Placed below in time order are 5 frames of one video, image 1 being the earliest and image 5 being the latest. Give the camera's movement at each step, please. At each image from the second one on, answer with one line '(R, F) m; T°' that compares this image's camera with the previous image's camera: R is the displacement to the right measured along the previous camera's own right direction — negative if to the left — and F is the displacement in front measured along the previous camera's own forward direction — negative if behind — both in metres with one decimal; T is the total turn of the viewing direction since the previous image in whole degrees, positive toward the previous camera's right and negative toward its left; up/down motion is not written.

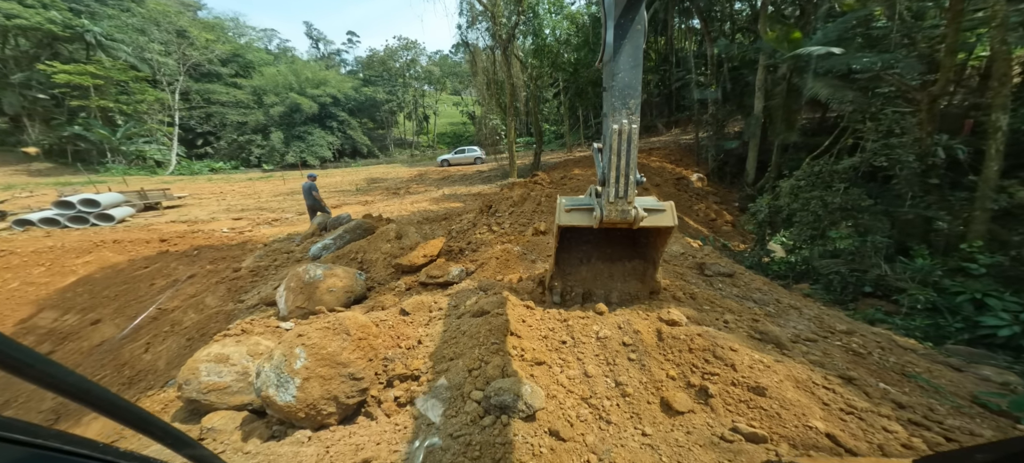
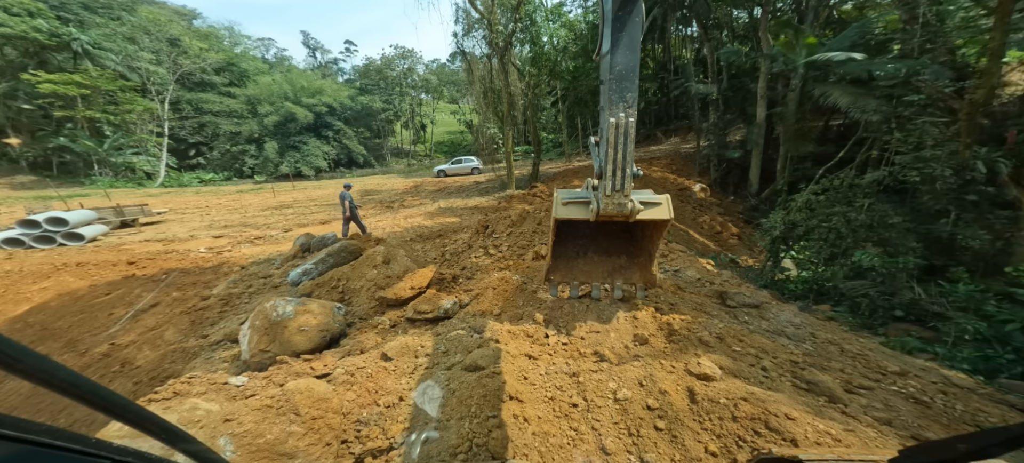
(0.0, +0.5) m; 0°
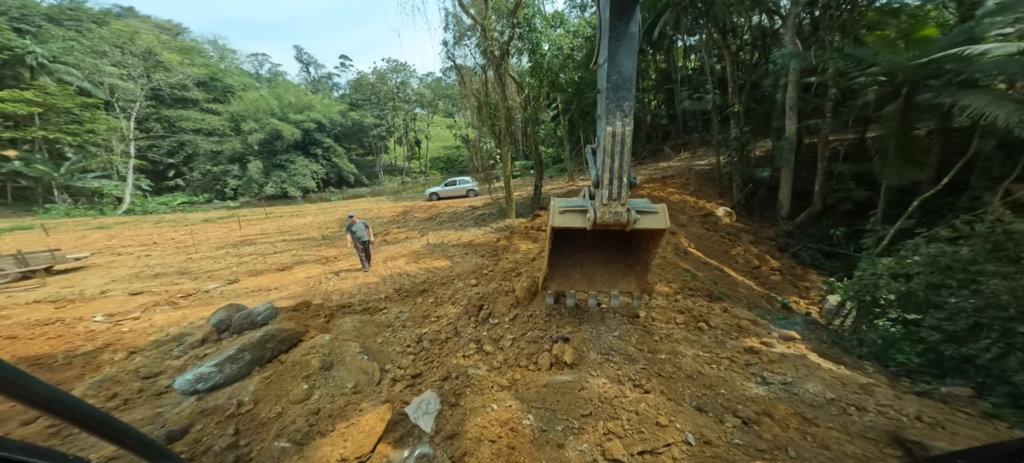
(-0.1, +1.8) m; 0°
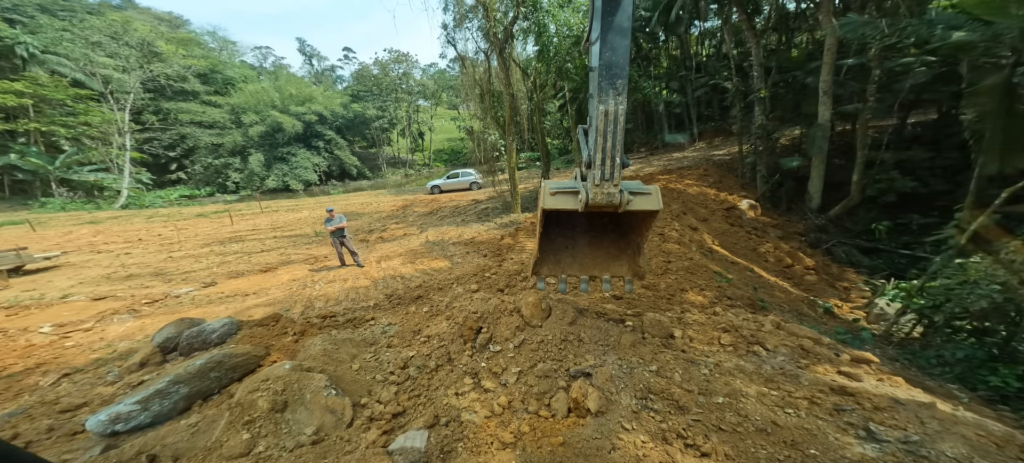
(0.0, +0.8) m; -1°
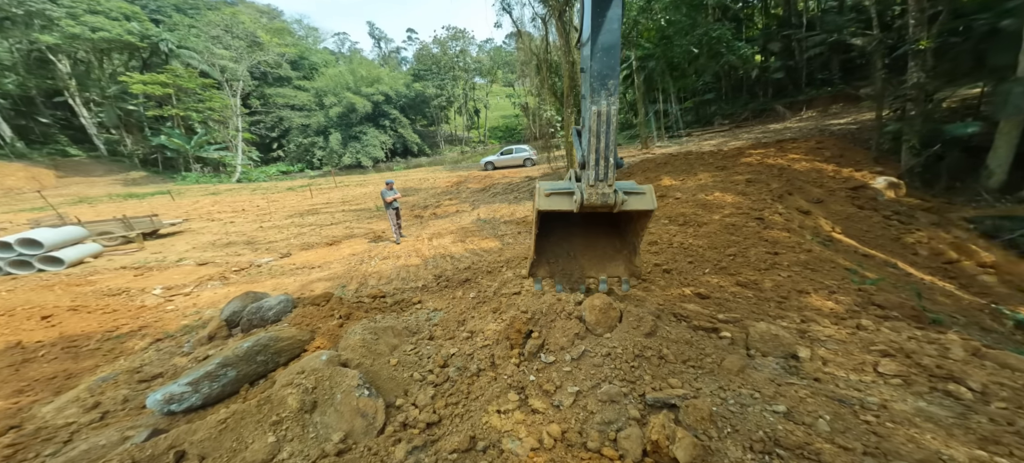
(+0.1, +0.6) m; -11°
